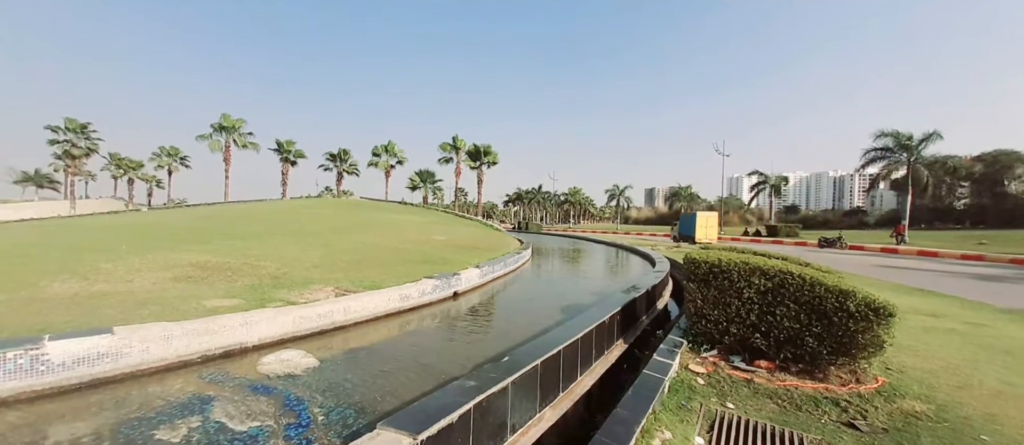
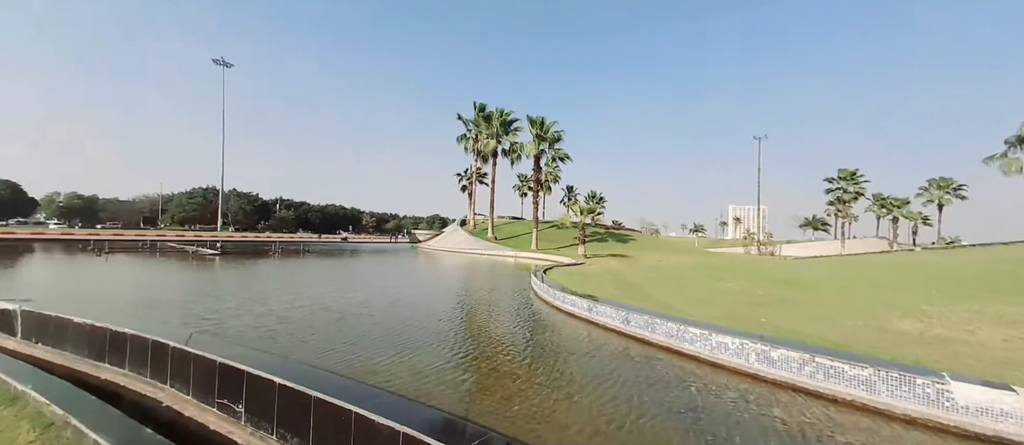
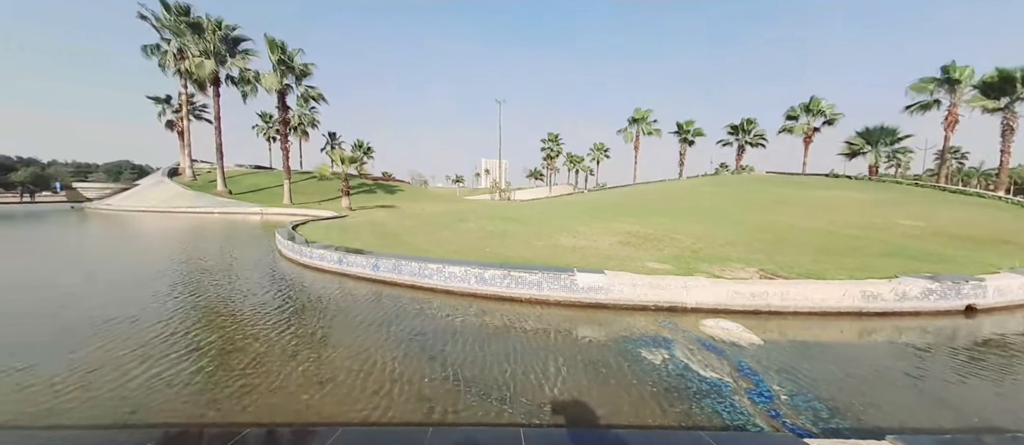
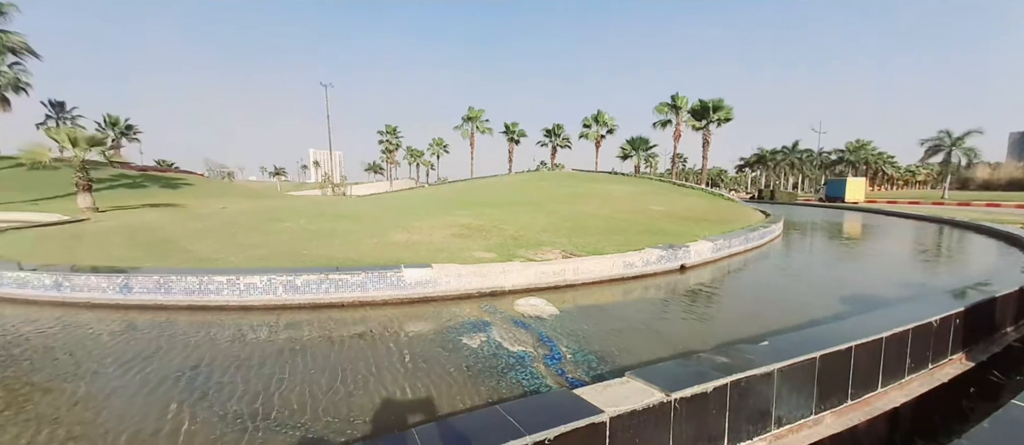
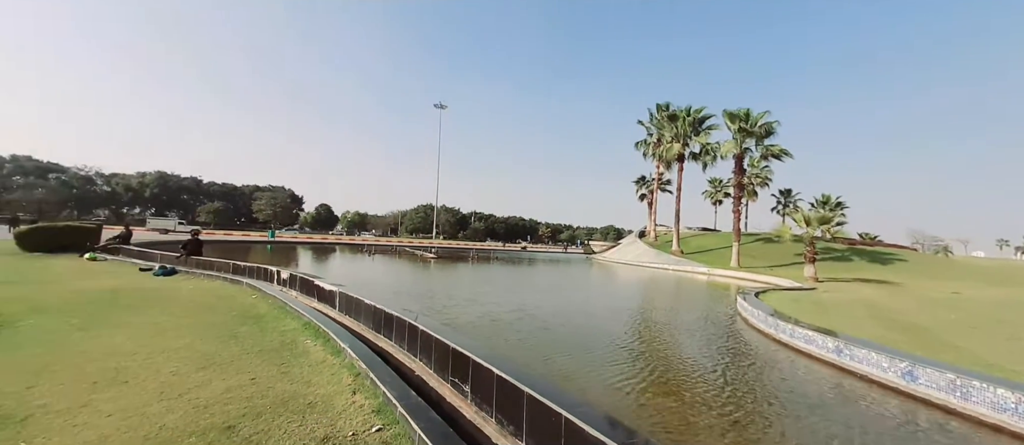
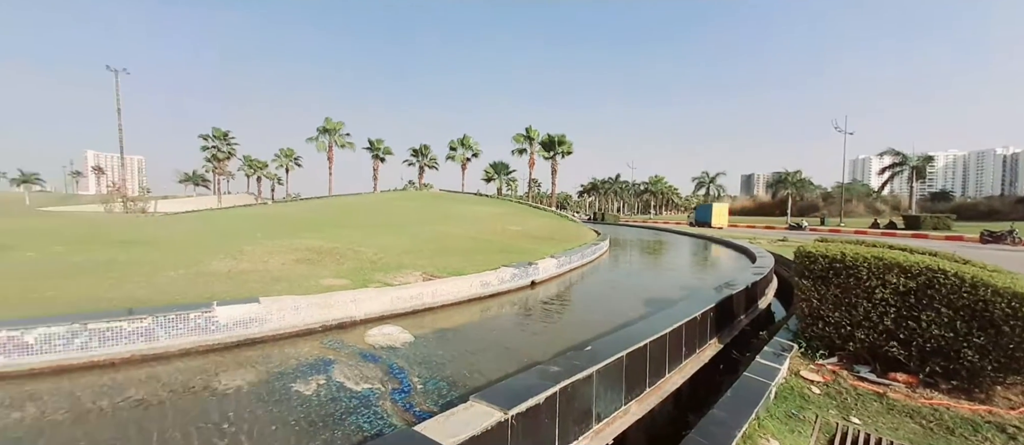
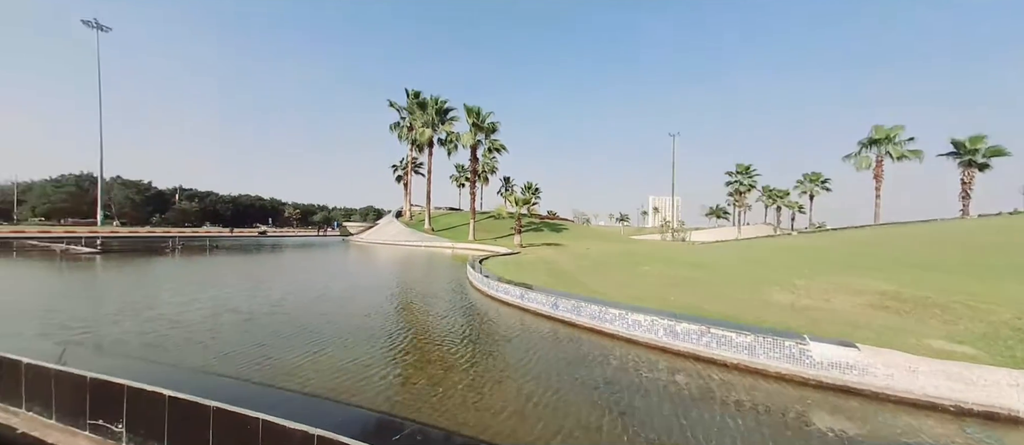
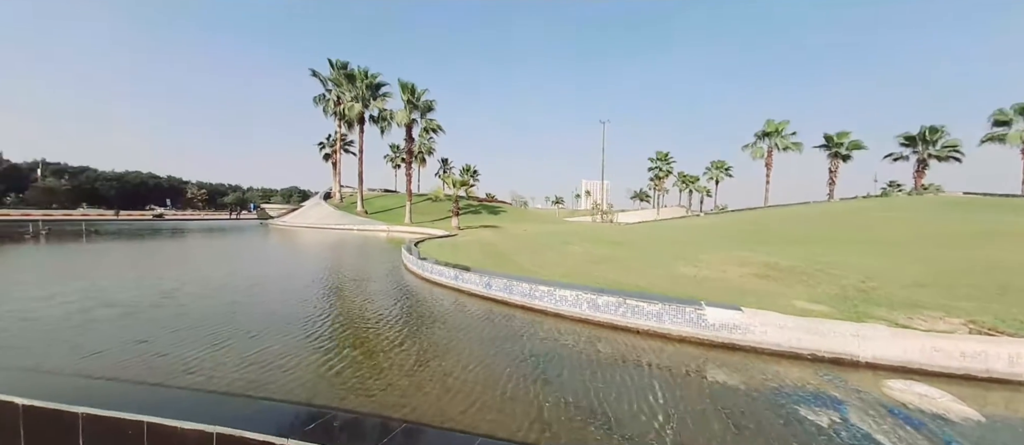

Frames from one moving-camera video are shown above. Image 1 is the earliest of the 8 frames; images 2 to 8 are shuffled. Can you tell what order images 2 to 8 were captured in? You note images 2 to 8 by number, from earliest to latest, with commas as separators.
6, 4, 3, 8, 7, 2, 5
